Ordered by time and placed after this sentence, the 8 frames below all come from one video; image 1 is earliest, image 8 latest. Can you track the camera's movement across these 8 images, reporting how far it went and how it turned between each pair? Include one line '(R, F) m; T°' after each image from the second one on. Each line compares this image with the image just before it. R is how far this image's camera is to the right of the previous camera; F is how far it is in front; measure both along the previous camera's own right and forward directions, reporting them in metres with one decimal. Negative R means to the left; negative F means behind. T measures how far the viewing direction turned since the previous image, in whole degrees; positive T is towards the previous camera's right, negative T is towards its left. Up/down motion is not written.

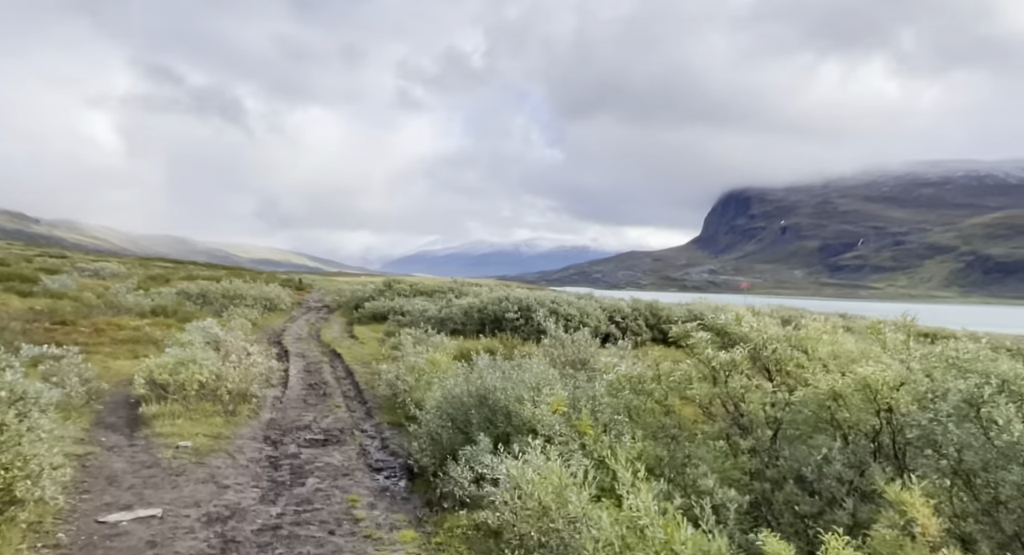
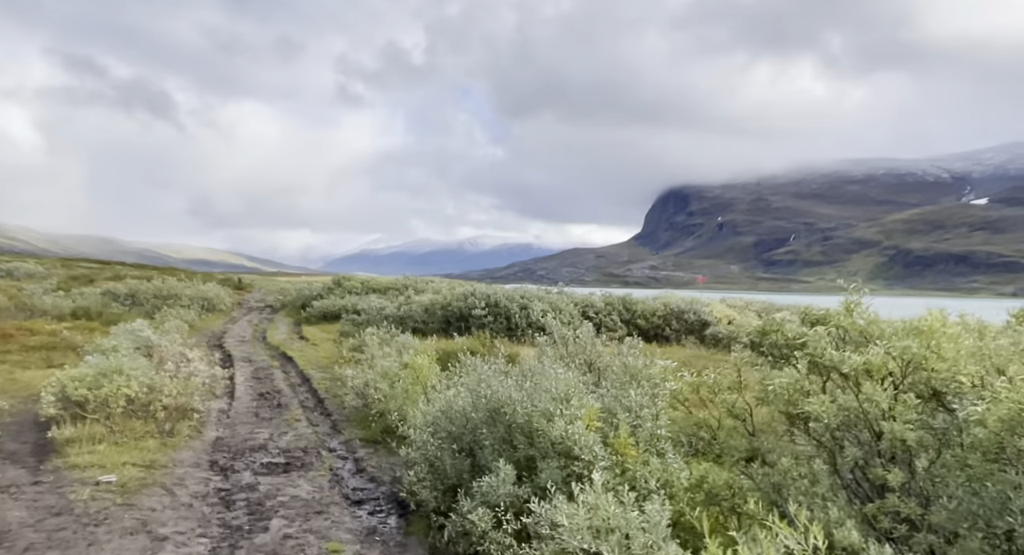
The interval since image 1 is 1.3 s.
(-1.0, +2.1) m; +5°
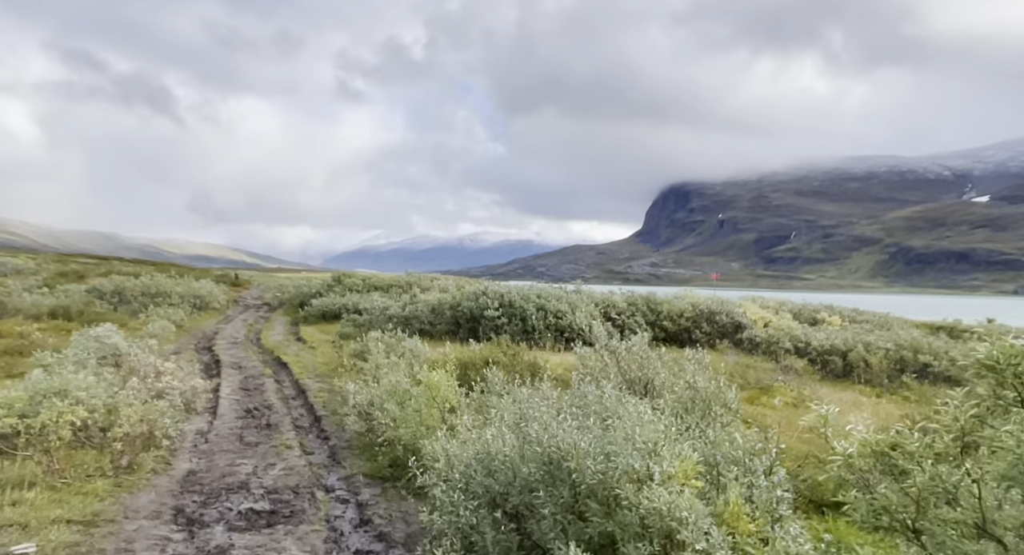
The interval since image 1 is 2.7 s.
(-0.6, +2.4) m; 0°
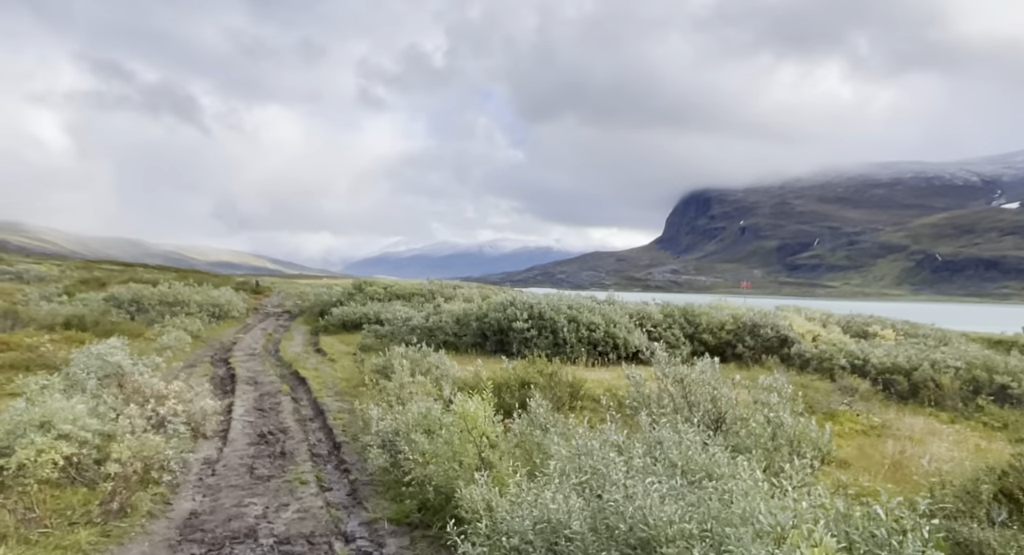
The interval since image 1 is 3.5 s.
(-0.4, +1.4) m; -2°
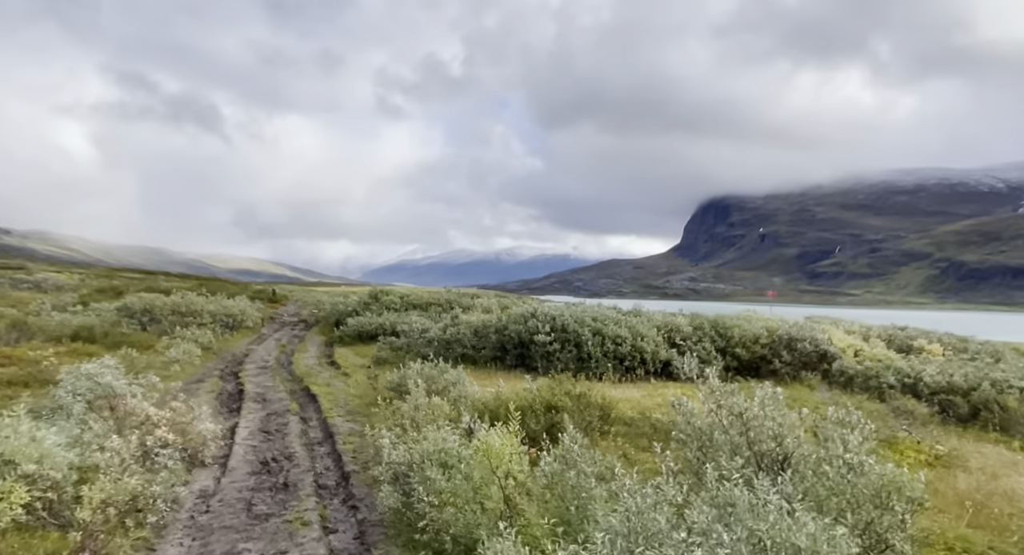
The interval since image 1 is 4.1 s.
(-0.2, +1.2) m; -2°
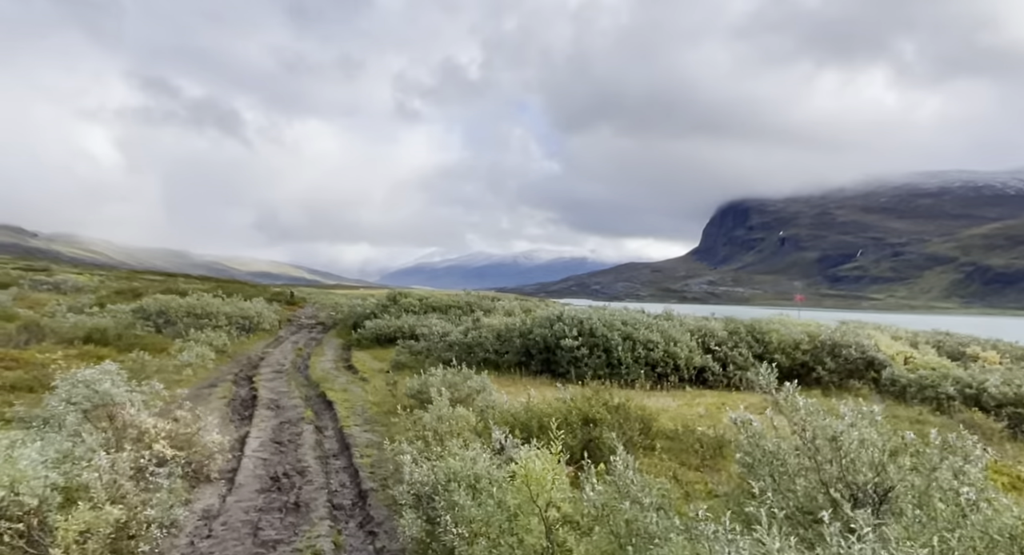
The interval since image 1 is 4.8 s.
(-0.3, +1.2) m; -2°
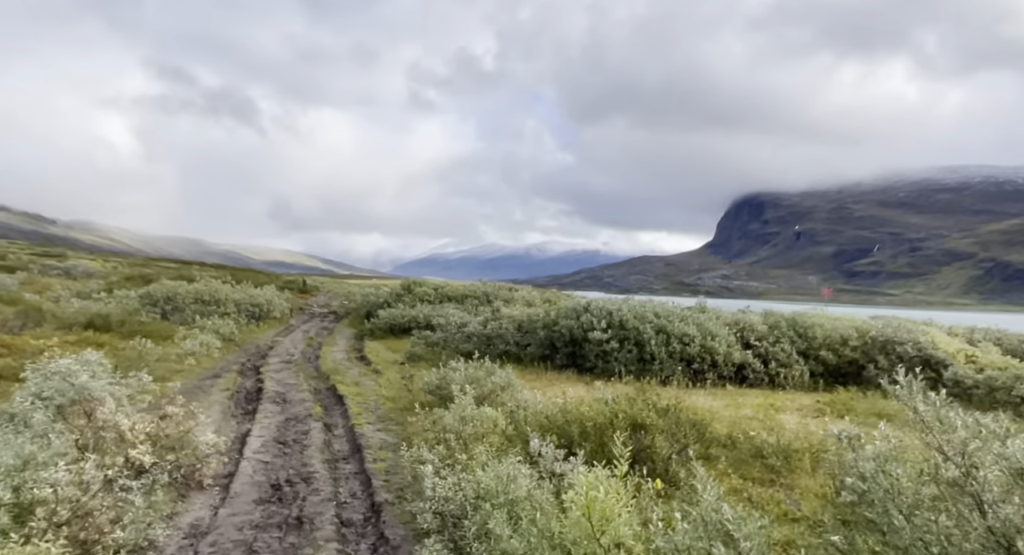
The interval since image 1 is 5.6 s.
(-0.4, +1.6) m; -1°
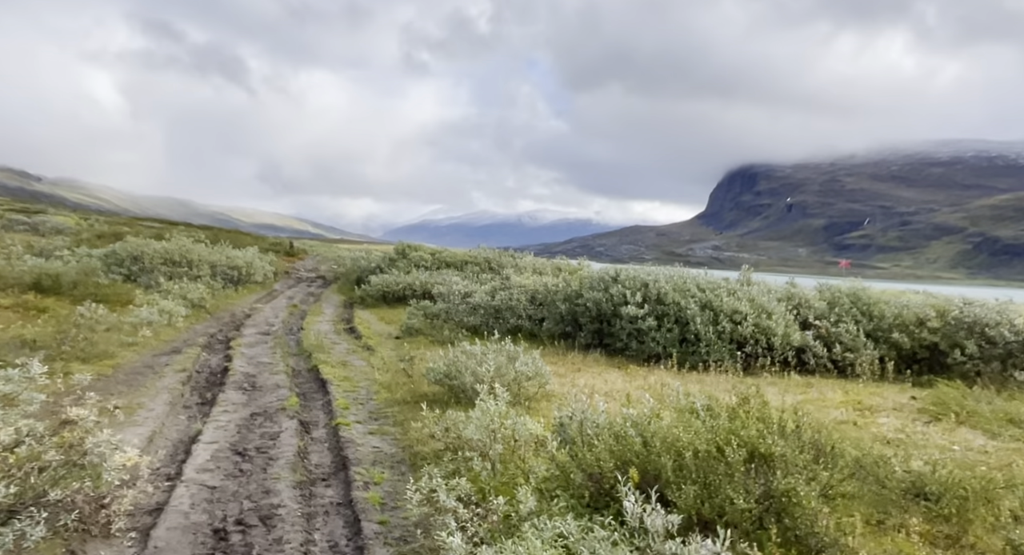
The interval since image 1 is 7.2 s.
(-0.8, +3.4) m; +1°
